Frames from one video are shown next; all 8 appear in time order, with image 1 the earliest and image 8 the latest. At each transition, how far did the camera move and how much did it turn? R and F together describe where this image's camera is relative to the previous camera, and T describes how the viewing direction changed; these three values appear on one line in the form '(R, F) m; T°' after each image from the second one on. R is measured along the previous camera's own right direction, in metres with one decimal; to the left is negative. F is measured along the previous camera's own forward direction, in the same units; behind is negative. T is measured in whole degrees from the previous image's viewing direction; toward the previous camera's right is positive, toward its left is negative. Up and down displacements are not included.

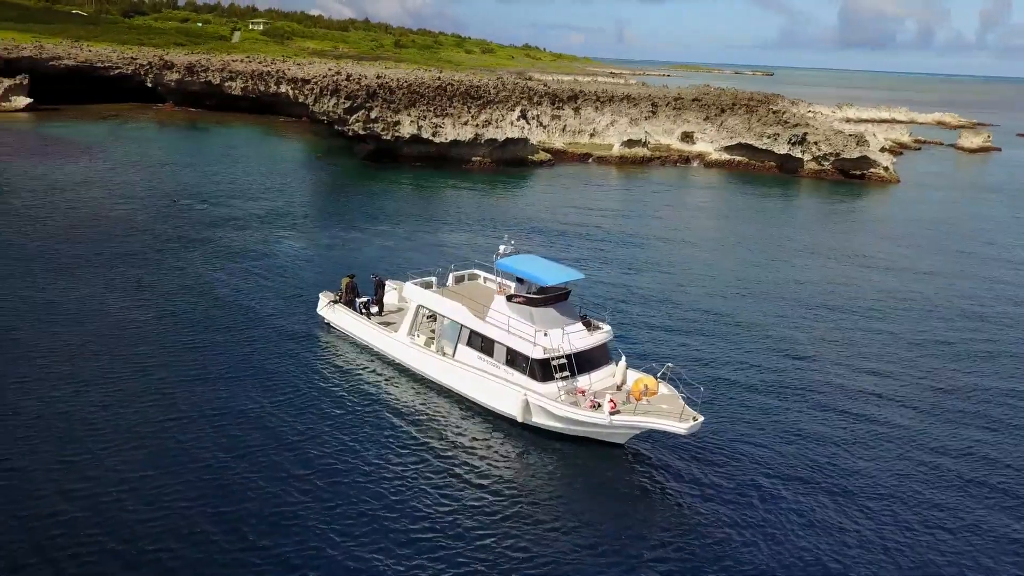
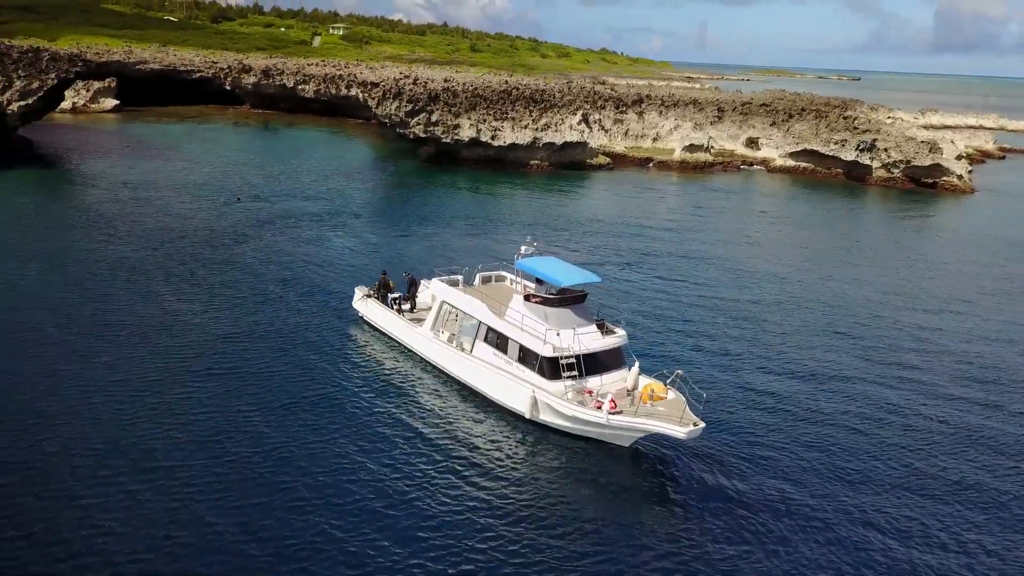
(+1.6, -0.4) m; -5°
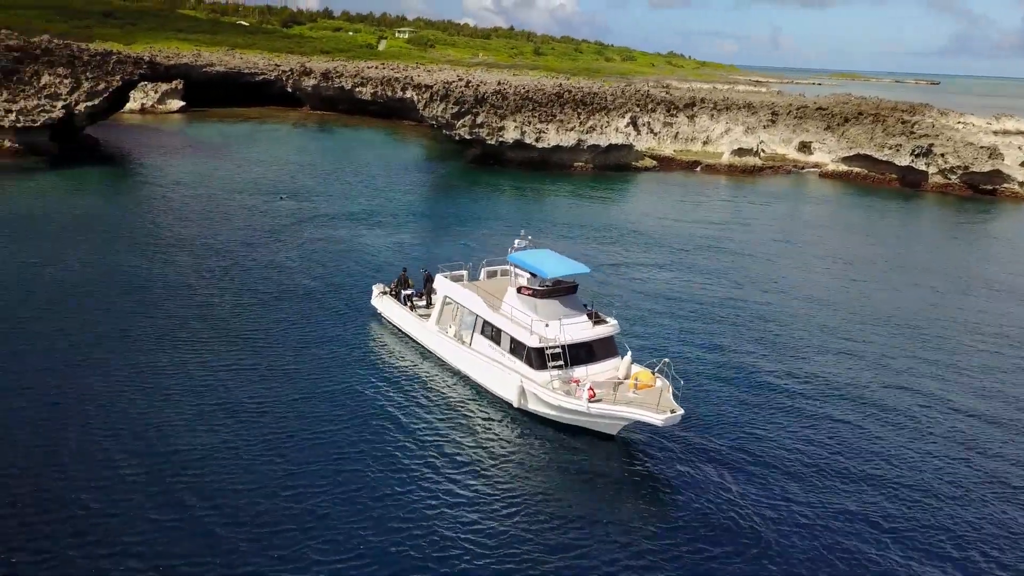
(+2.0, -0.5) m; -4°
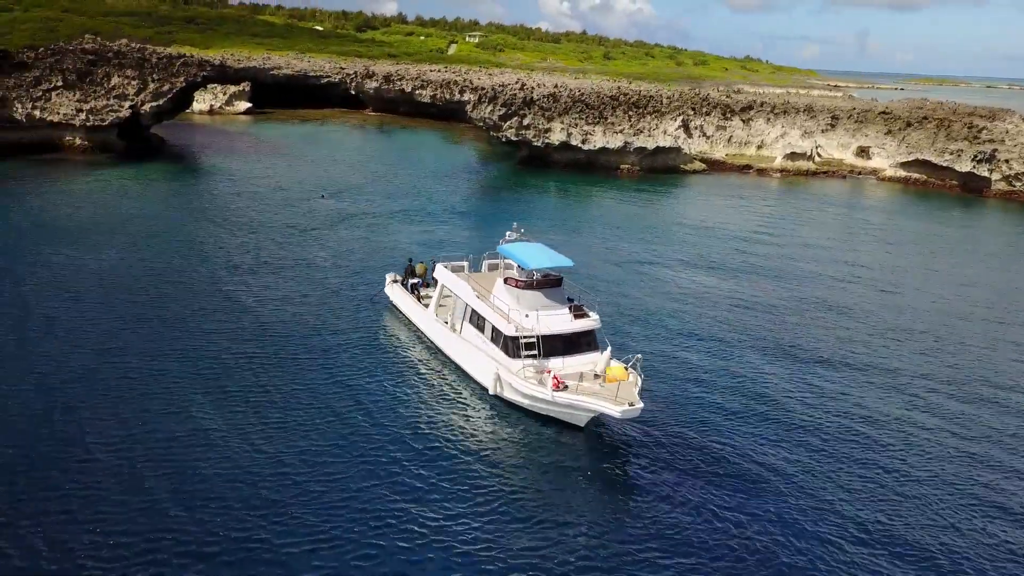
(+2.5, -0.5) m; -5°
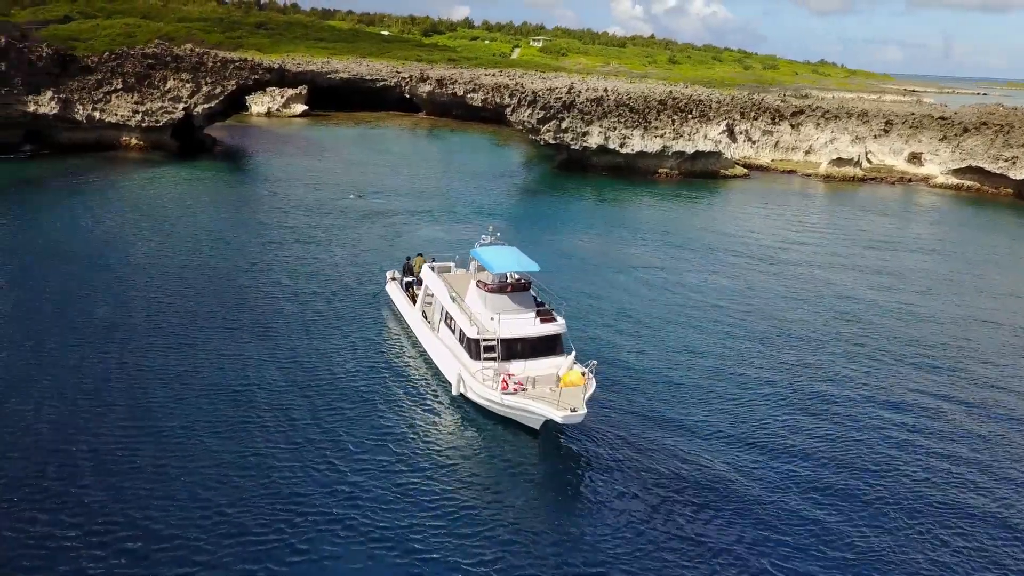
(+2.9, -0.5) m; -4°
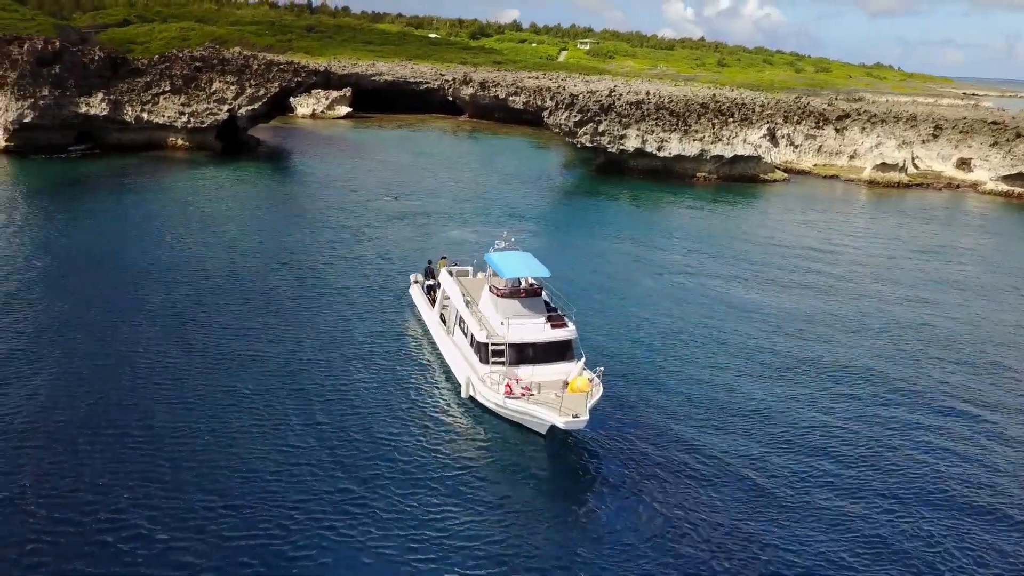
(+1.1, -0.1) m; -3°
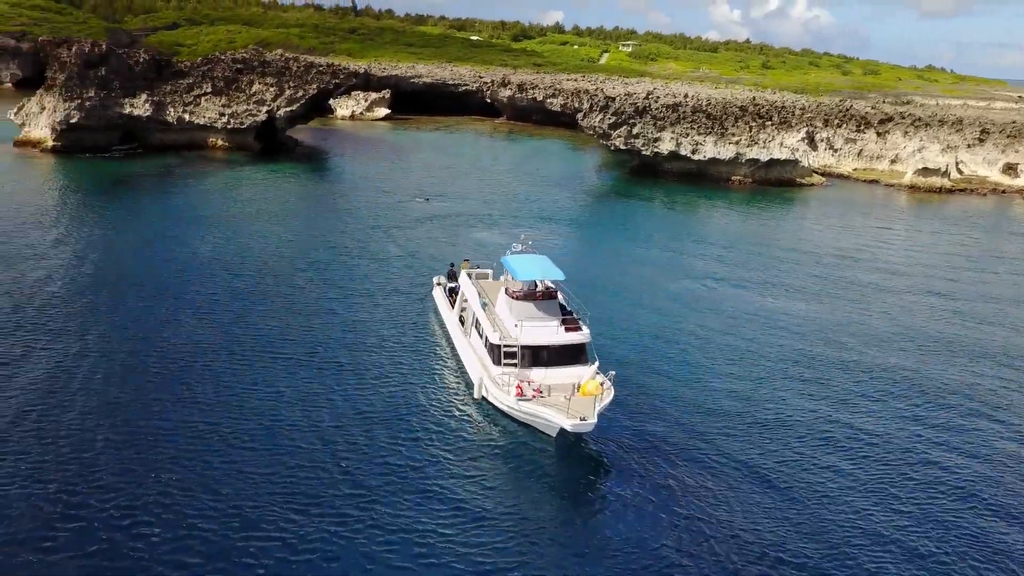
(+0.8, -0.1) m; -3°
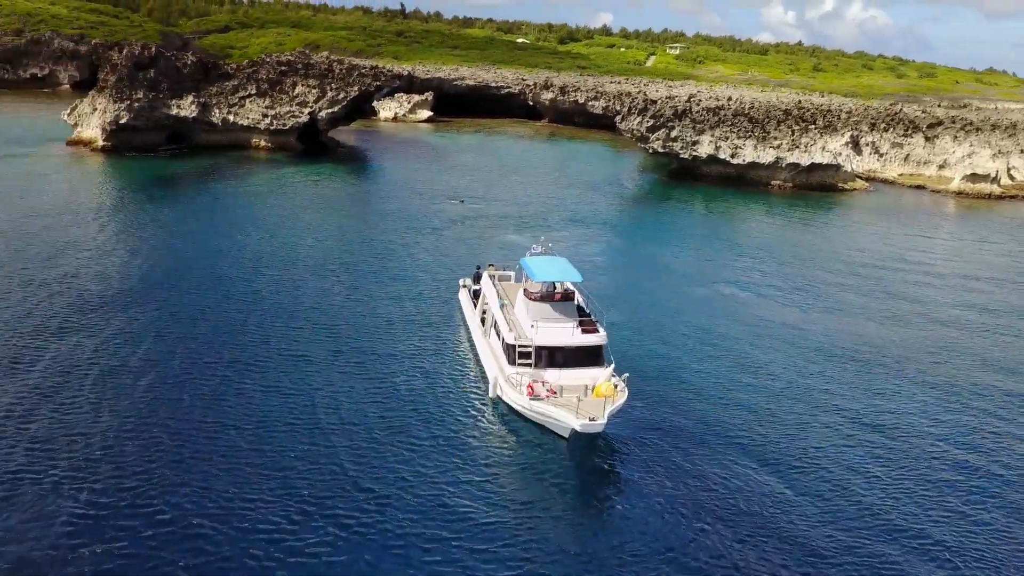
(+0.9, -0.1) m; -3°
